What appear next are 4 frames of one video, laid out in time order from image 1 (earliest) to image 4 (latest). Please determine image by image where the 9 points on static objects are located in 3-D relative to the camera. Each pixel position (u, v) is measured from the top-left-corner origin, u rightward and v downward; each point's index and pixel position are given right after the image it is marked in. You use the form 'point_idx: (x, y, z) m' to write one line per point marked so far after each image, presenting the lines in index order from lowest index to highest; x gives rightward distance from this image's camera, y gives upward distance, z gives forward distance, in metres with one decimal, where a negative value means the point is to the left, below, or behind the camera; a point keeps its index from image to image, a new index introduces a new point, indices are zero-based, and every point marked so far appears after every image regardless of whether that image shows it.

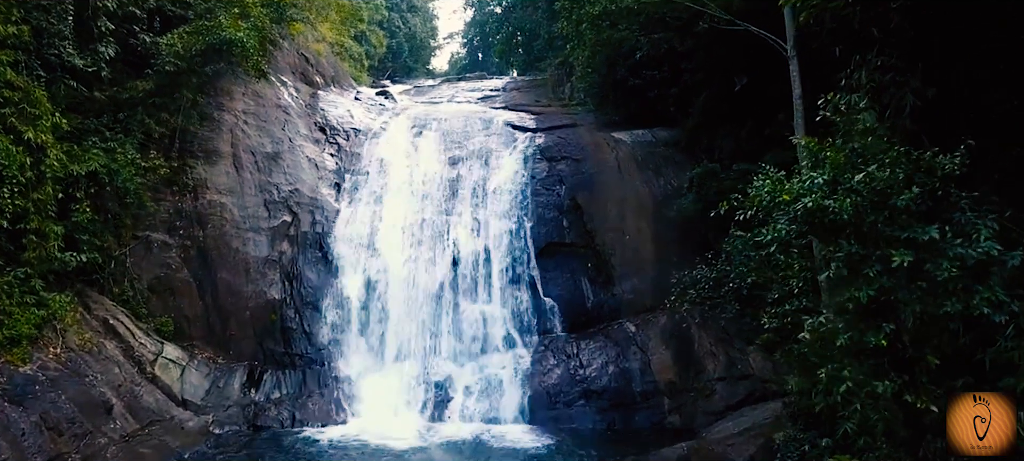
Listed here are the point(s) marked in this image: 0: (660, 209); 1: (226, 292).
0: (+2.5, +0.4, +11.5) m
1: (-4.5, -1.0, +10.5) m
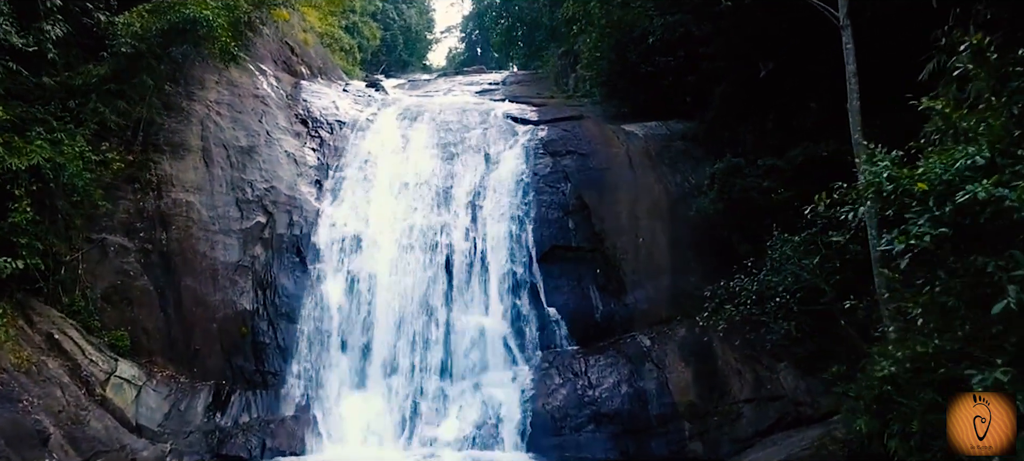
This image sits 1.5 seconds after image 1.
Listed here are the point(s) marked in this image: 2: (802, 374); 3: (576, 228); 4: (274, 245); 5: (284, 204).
0: (+2.5, +0.3, +10.4) m
1: (-4.5, -1.0, +9.4) m
2: (+3.7, -1.8, +8.5) m
3: (+1.0, 0.0, +10.4) m
4: (-3.6, -0.2, +10.2) m
5: (-3.6, +0.4, +10.6) m
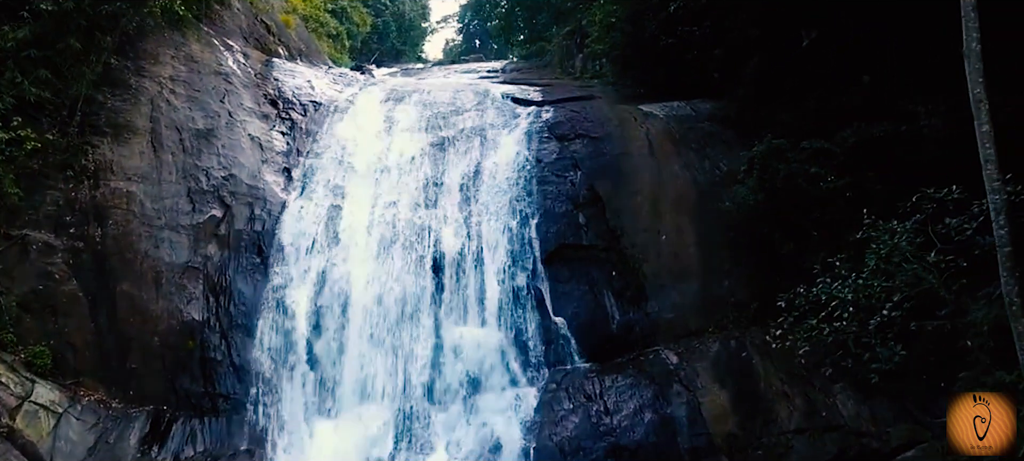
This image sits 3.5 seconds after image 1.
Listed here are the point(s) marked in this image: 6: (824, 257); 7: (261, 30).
0: (+2.5, +0.4, +8.9) m
1: (-4.5, -0.9, +7.9) m
2: (+3.7, -1.7, +7.0) m
3: (+1.0, +0.1, +8.9) m
4: (-3.6, -0.2, +8.6) m
5: (-3.6, +0.5, +9.0) m
6: (+3.6, -0.3, +7.8) m
7: (-4.8, +3.8, +12.9) m
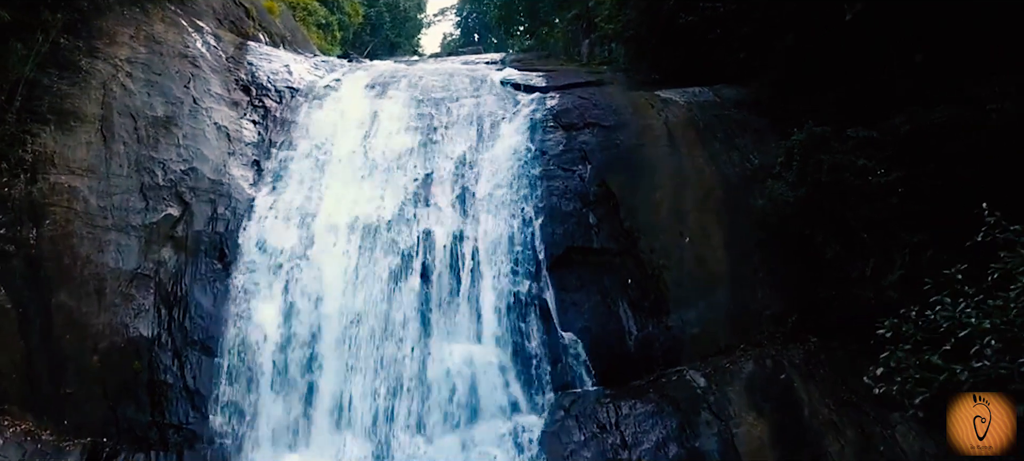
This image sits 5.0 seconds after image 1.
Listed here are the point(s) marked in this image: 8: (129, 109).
0: (+2.5, +0.4, +7.7) m
1: (-4.5, -0.9, +6.7) m
2: (+3.7, -1.8, +5.9) m
3: (+1.0, +0.1, +7.8) m
4: (-3.6, -0.2, +7.5) m
5: (-3.6, +0.4, +7.9) m
6: (+3.6, -0.3, +6.7) m
7: (-4.8, +3.8, +11.8) m
8: (-4.6, +1.5, +8.1) m
